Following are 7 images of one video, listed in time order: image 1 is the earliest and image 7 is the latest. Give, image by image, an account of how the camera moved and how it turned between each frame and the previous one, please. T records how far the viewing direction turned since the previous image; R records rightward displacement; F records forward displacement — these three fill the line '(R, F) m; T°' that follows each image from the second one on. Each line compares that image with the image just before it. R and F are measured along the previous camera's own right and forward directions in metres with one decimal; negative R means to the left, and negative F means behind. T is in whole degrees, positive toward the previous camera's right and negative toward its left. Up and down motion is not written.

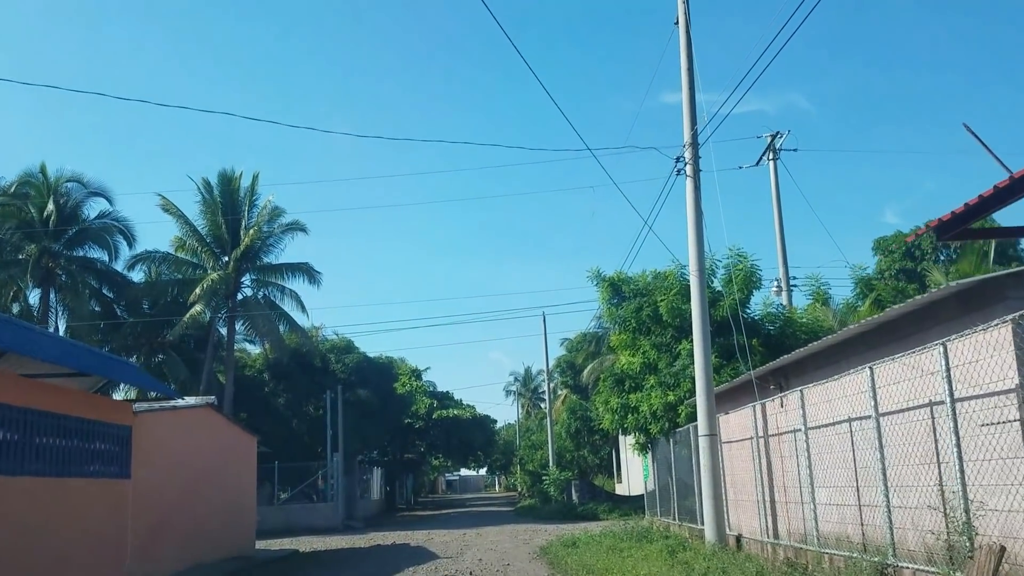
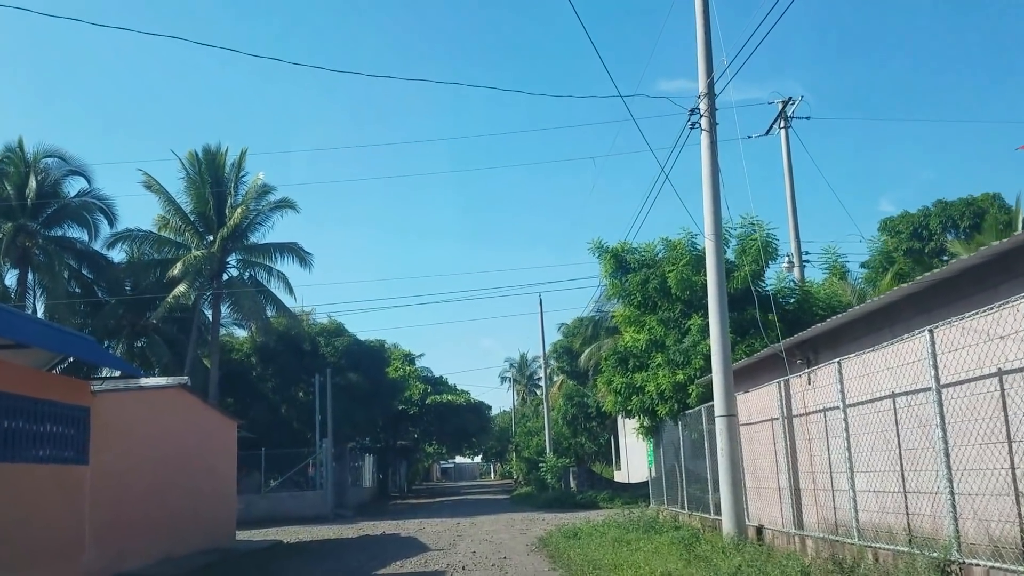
(0.0, +1.3) m; 0°
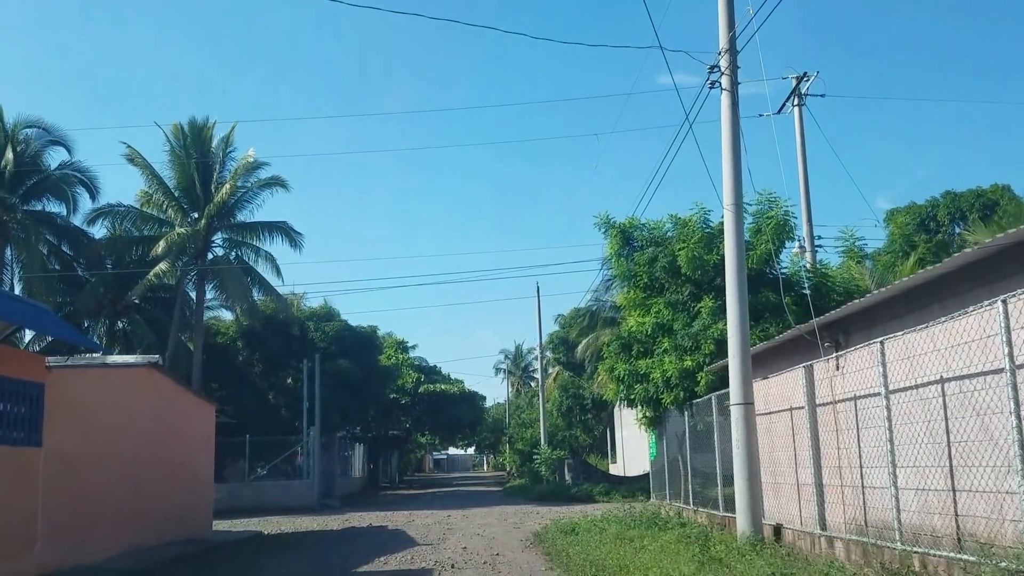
(0.0, +1.2) m; 0°
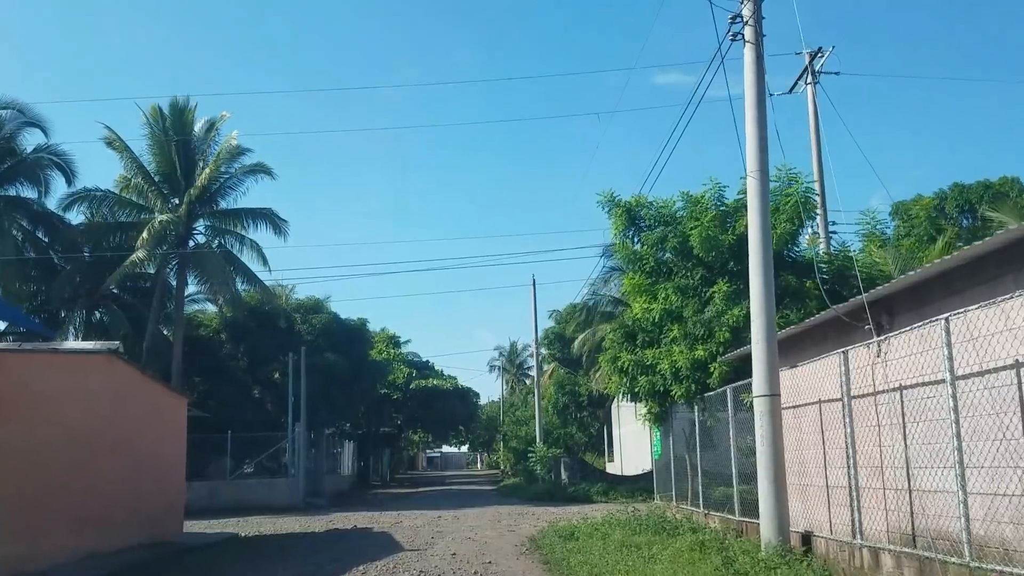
(0.0, +1.3) m; 0°
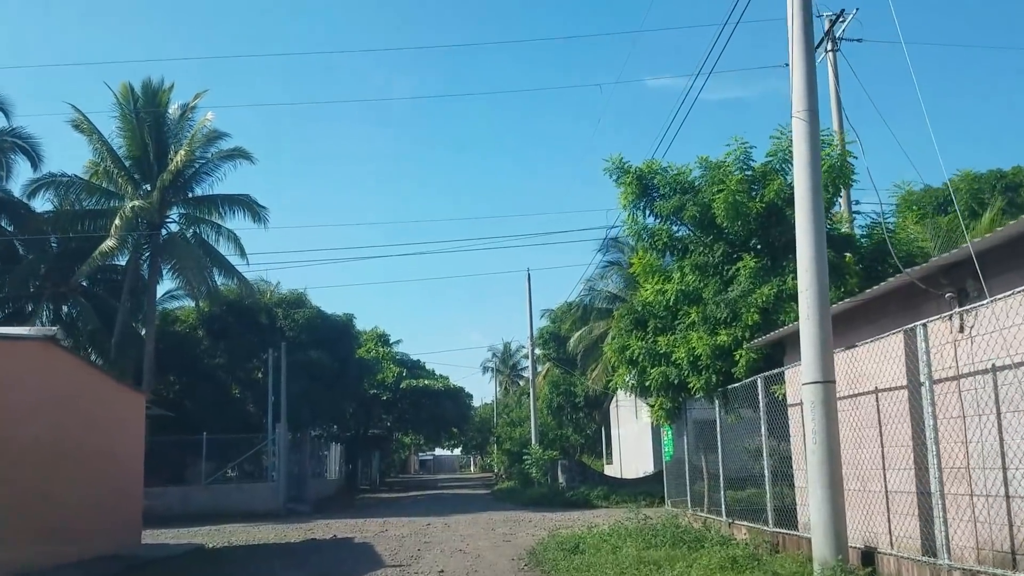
(0.0, +1.8) m; 0°
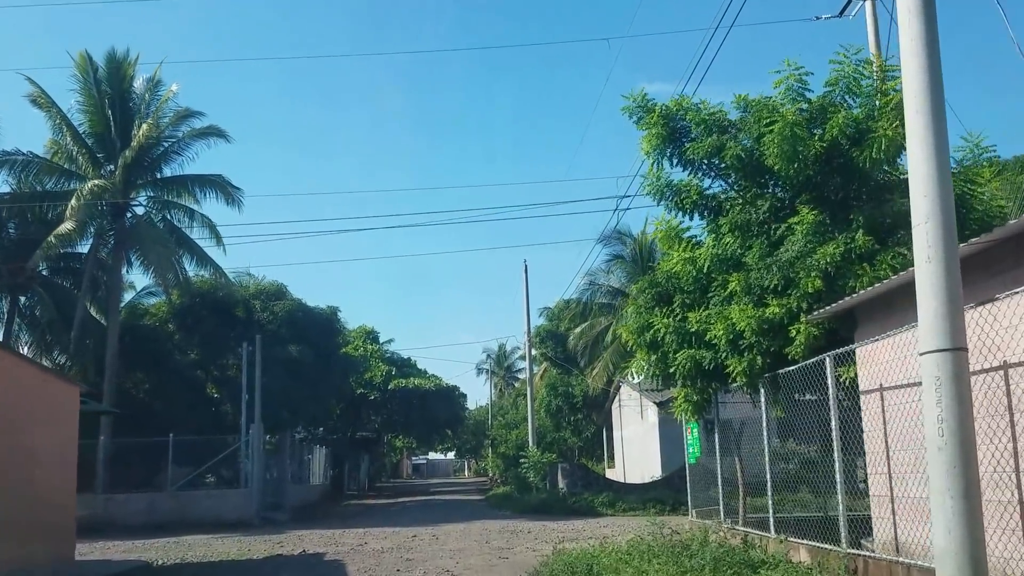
(-0.1, +2.4) m; 0°
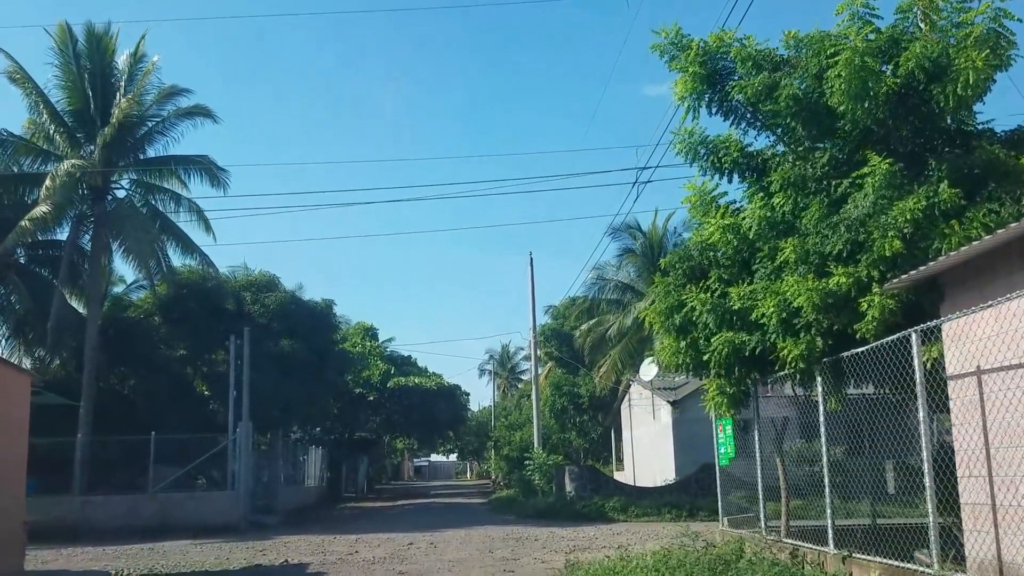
(-0.1, +1.6) m; 0°
